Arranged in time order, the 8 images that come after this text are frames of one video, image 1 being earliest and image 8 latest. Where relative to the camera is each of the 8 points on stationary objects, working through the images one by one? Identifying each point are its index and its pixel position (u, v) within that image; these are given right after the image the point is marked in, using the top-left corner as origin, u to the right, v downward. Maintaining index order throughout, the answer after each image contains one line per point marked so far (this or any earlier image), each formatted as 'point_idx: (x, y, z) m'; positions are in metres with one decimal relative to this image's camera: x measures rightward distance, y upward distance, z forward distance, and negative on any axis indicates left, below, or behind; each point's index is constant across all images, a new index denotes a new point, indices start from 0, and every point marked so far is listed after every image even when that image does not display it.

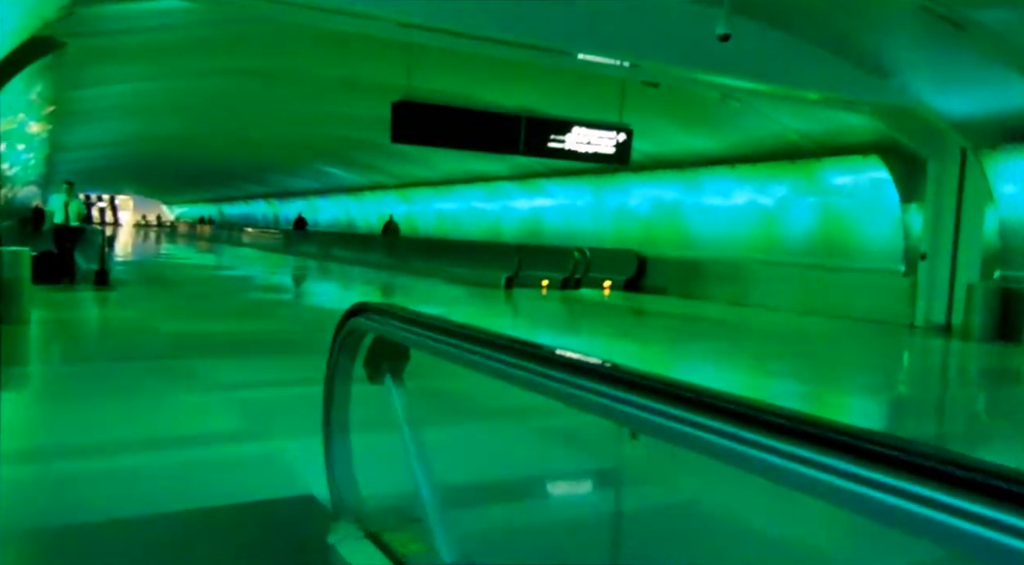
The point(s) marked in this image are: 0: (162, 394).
0: (-2.6, -0.8, +5.8) m
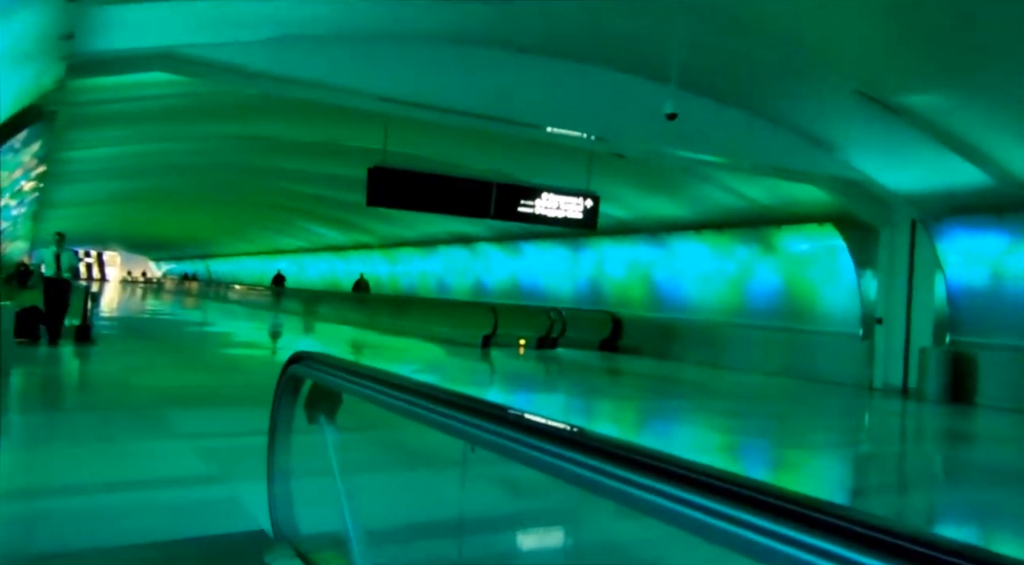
0: (-3.1, -1.3, +6.1) m
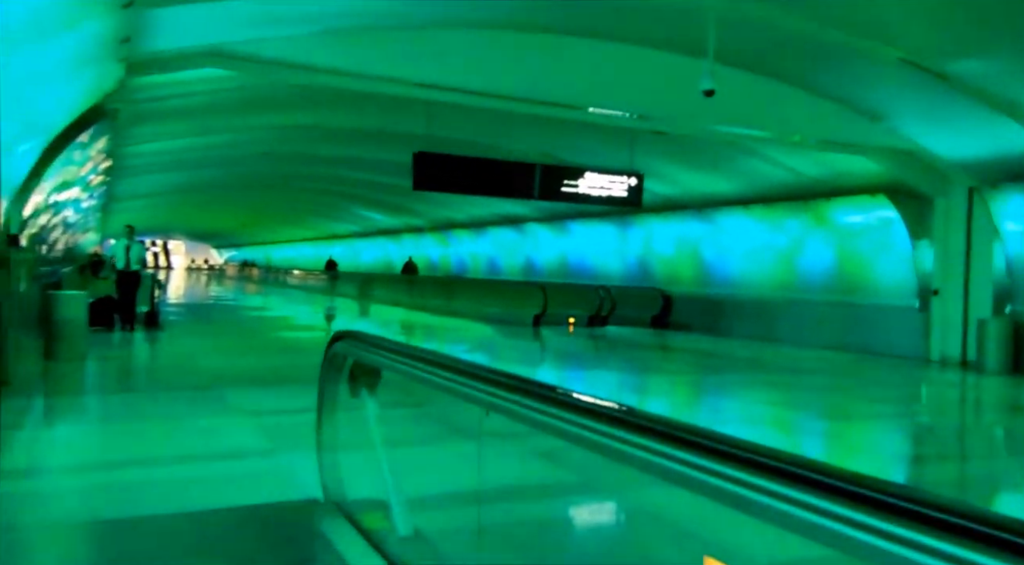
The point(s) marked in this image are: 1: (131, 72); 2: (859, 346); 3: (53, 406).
0: (-2.8, -1.2, +6.6) m
1: (-4.2, +2.3, +8.6) m
2: (+6.6, -1.2, +14.8) m
3: (-4.0, -1.1, +6.8) m
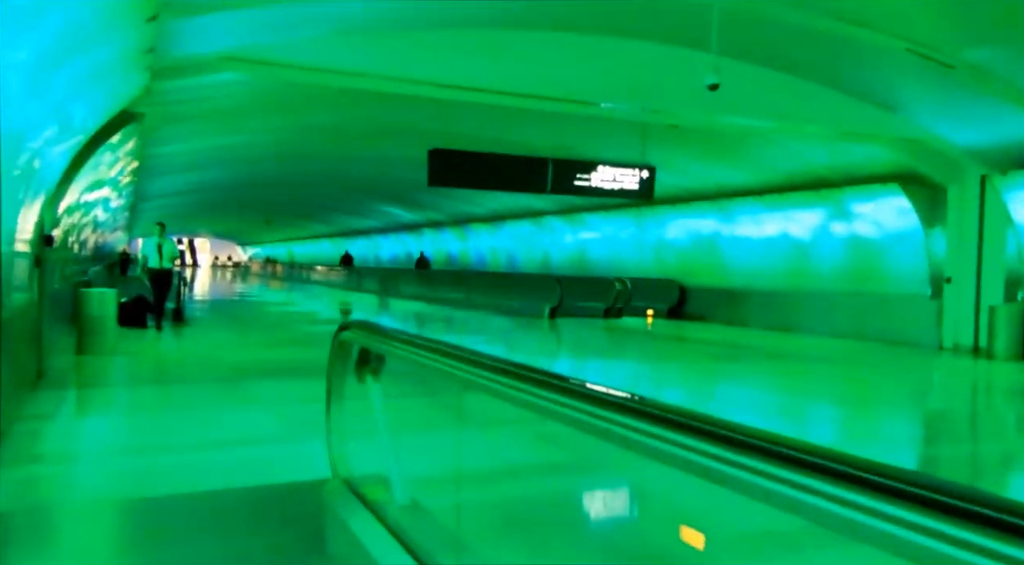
0: (-2.7, -1.1, +6.9) m
1: (-4.1, +2.4, +9.0) m
2: (+6.9, -1.0, +14.8) m
3: (-4.0, -1.1, +7.2) m
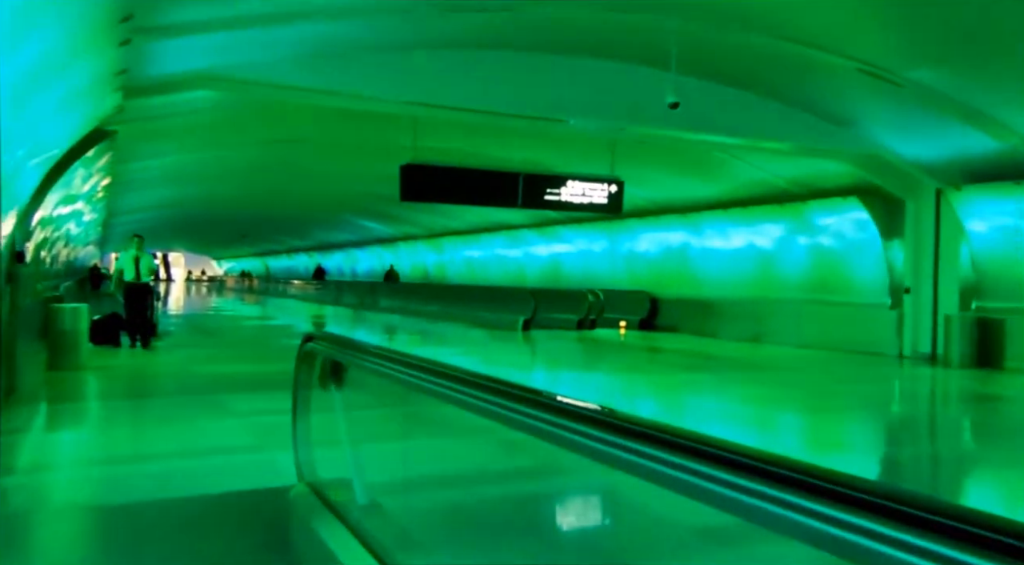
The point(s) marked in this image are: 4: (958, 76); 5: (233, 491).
0: (-3.0, -1.3, +7.0) m
1: (-4.5, +2.2, +9.1) m
2: (+6.4, -1.2, +15.2) m
3: (-4.3, -1.2, +7.3) m
4: (+5.5, +2.5, +9.6) m
5: (-1.7, -1.3, +4.7) m
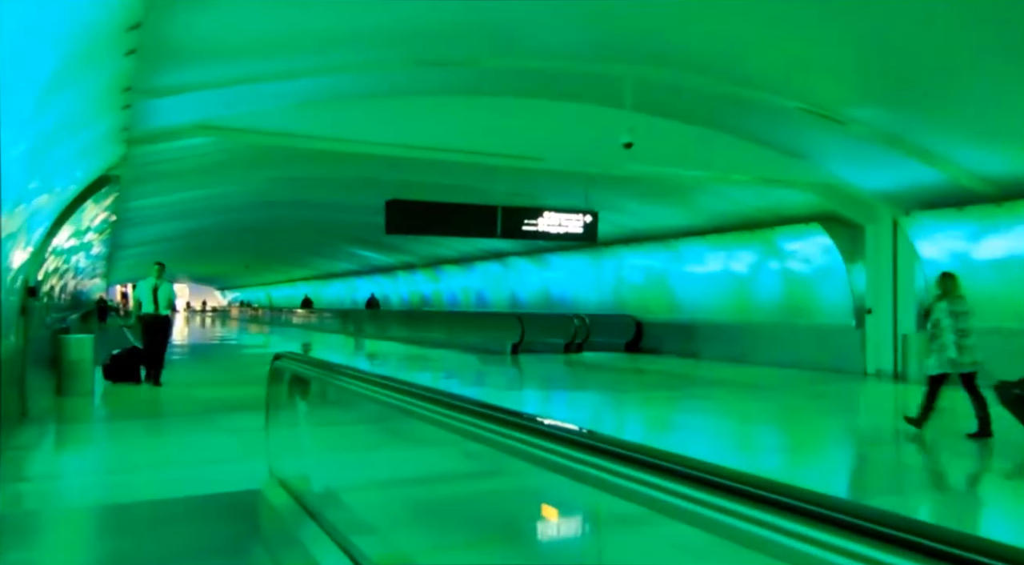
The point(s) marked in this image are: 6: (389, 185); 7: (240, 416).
0: (-3.4, -1.6, +7.8) m
1: (-4.9, +1.8, +10.0) m
2: (+6.1, -1.7, +15.9) m
3: (-4.6, -1.6, +8.1) m
4: (+5.1, +2.3, +10.4) m
5: (-2.1, -1.5, +5.5) m
6: (-2.8, +2.2, +17.6) m
7: (-3.3, -1.6, +9.2) m
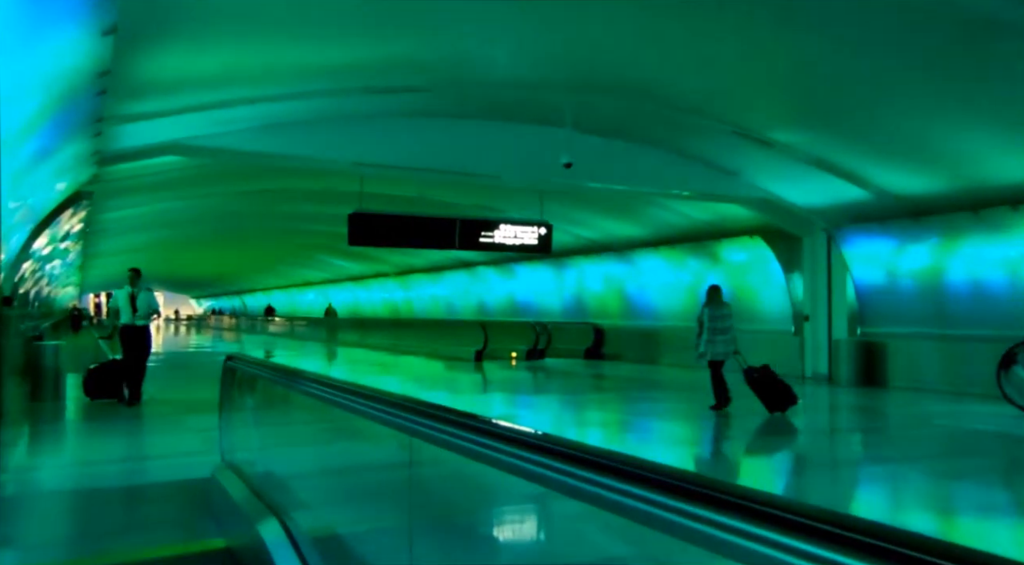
0: (-4.0, -1.7, +8.5) m
1: (-5.6, +1.6, +10.6) m
2: (+5.2, -1.8, +16.8) m
3: (-5.3, -1.7, +8.7) m
4: (+4.4, +2.1, +11.3) m
5: (-2.6, -1.6, +6.2) m
6: (-3.7, +2.0, +18.3) m
7: (-3.9, -1.7, +9.9) m
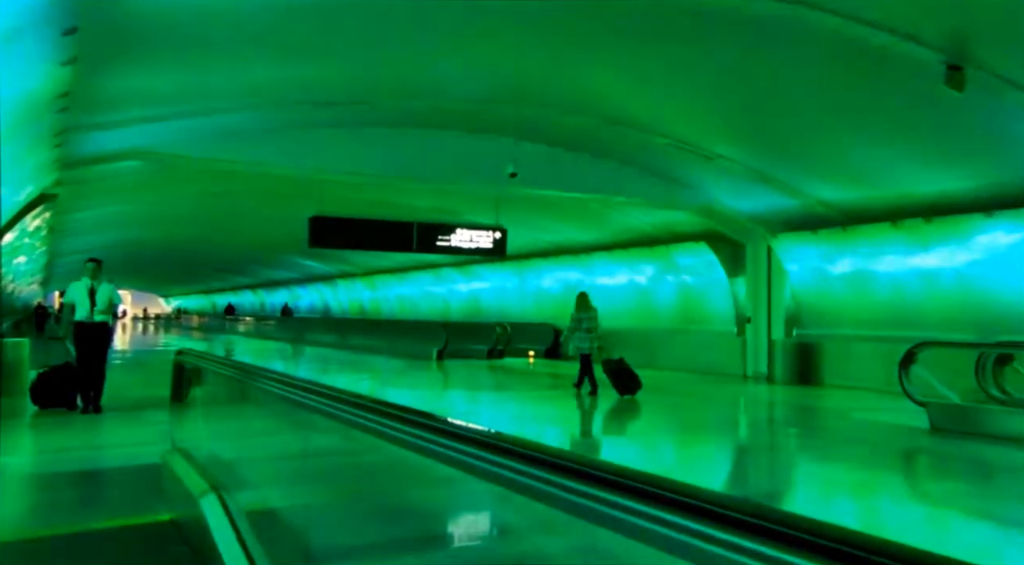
0: (-4.7, -1.7, +8.9) m
1: (-6.4, +1.6, +11.1) m
2: (+4.2, -1.9, +17.6) m
3: (-6.0, -1.7, +9.1) m
4: (+3.6, +2.1, +12.1) m
5: (-3.3, -1.6, +6.7) m
6: (-4.7, +2.0, +18.8) m
7: (-4.7, -1.7, +10.4) m
